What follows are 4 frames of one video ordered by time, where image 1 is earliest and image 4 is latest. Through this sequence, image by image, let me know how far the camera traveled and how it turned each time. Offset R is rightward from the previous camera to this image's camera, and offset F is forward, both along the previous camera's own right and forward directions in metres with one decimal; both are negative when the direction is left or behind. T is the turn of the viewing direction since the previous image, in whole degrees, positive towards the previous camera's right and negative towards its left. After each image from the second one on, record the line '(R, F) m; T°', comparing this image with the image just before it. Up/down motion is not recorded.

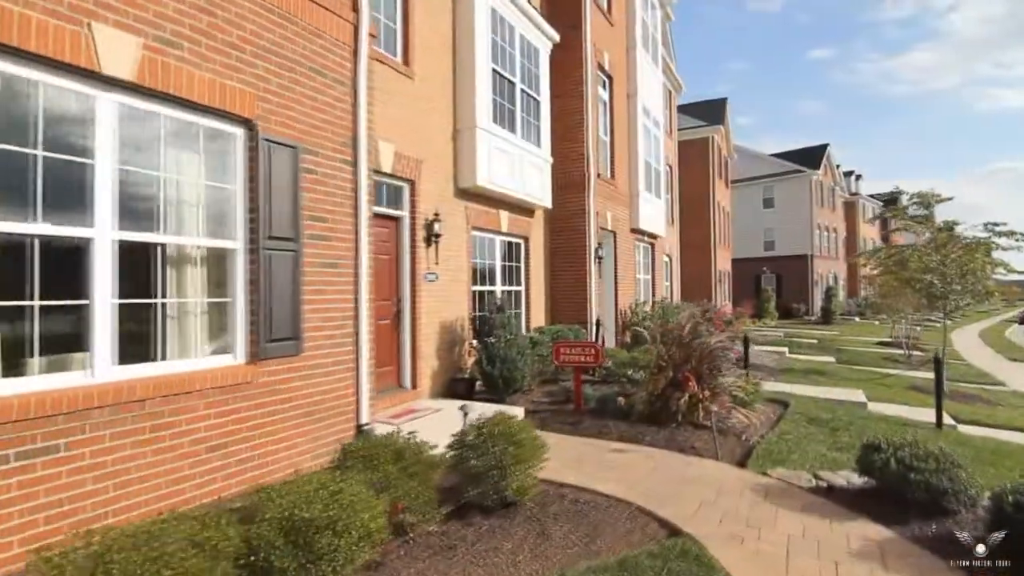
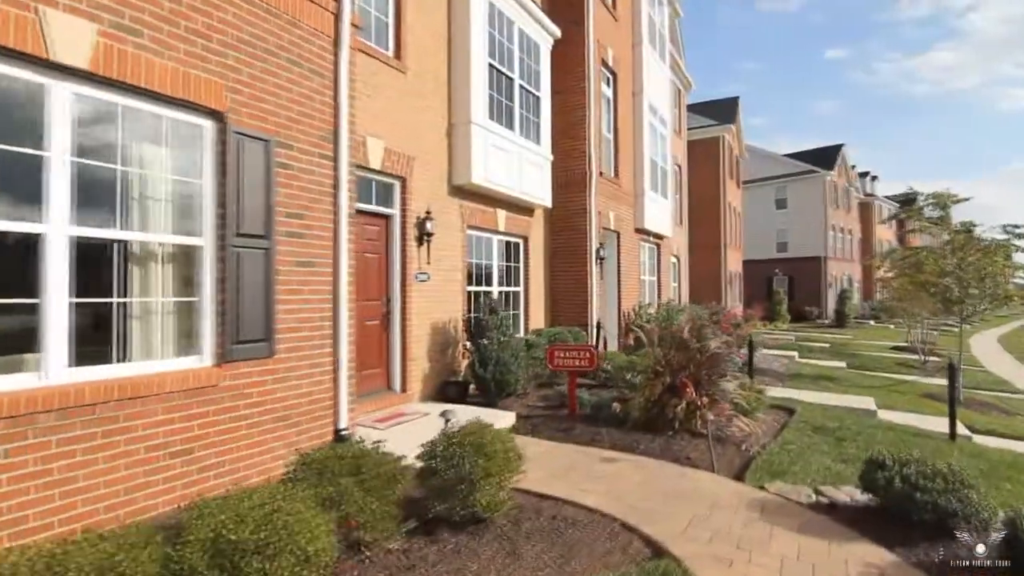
(+0.3, +0.2) m; -1°
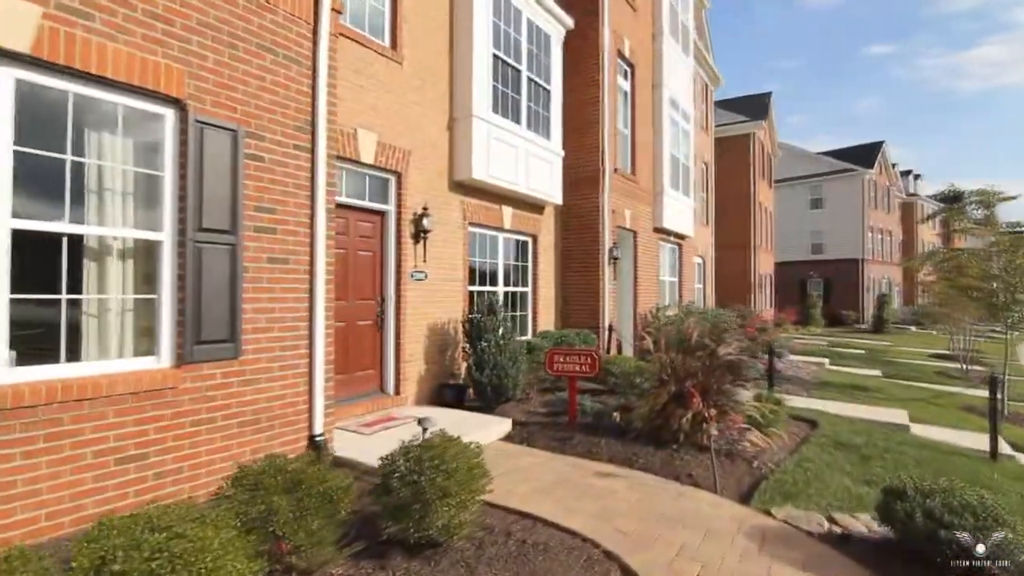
(+0.4, +0.4) m; -3°
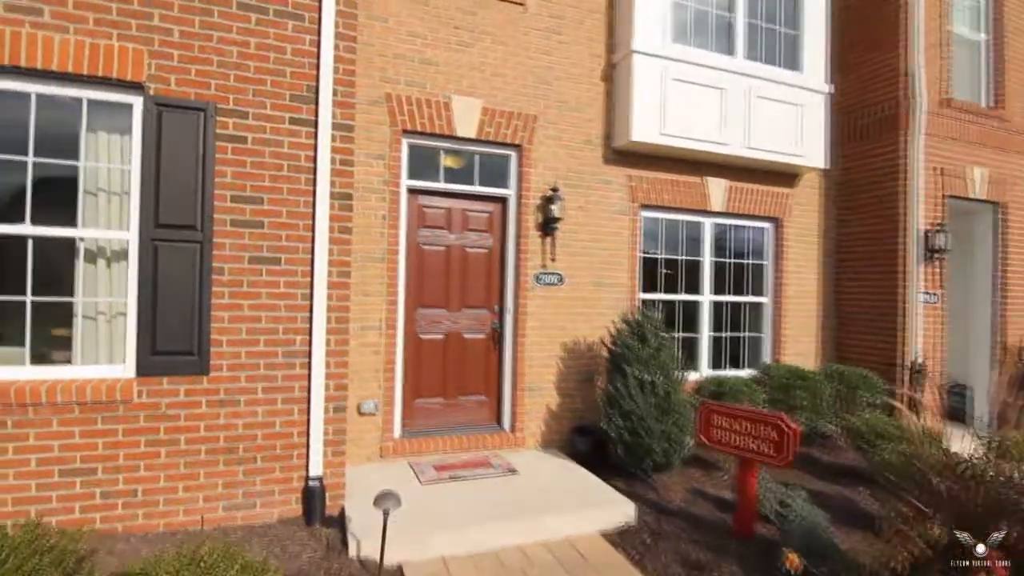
(+1.6, +2.6) m; -35°
